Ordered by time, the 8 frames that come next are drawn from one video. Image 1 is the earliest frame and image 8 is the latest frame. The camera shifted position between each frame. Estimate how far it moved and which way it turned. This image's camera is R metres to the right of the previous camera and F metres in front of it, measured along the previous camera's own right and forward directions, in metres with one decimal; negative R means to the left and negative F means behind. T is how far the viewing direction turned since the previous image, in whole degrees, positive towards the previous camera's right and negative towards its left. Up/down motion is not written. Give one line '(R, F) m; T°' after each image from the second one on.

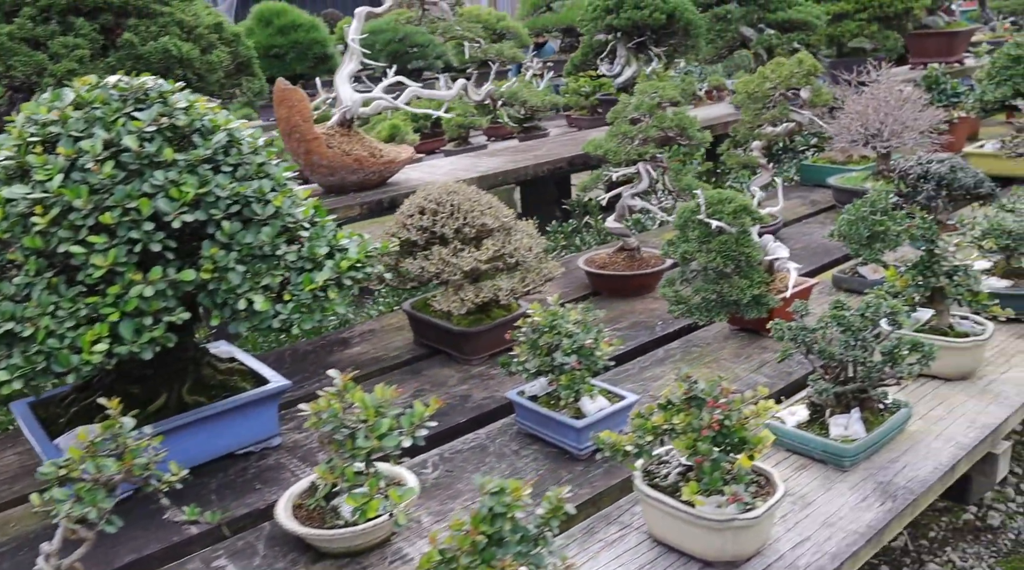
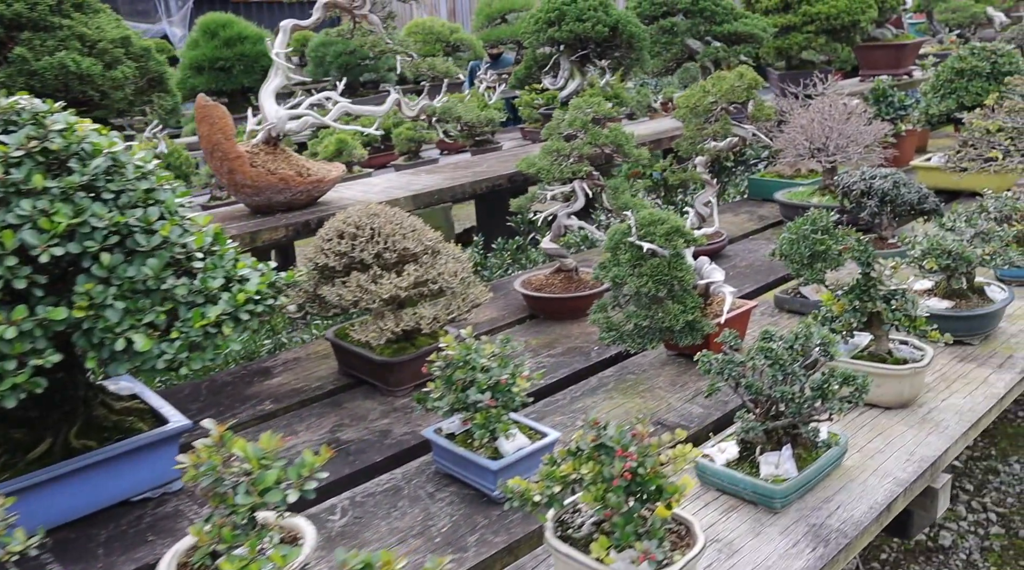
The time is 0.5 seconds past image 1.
(+0.1, +0.2) m; +2°
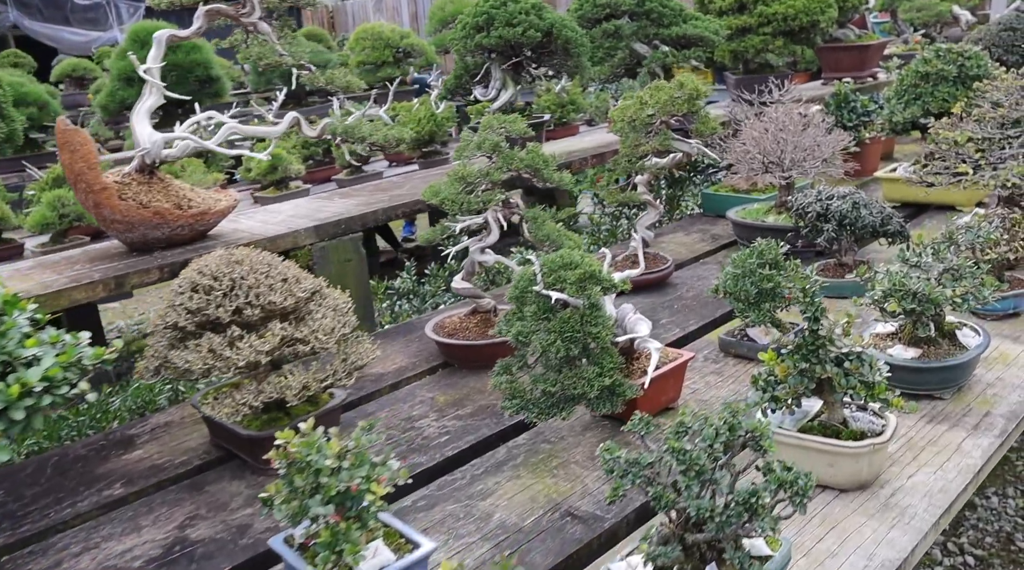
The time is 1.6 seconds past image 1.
(+0.3, +0.5) m; +1°
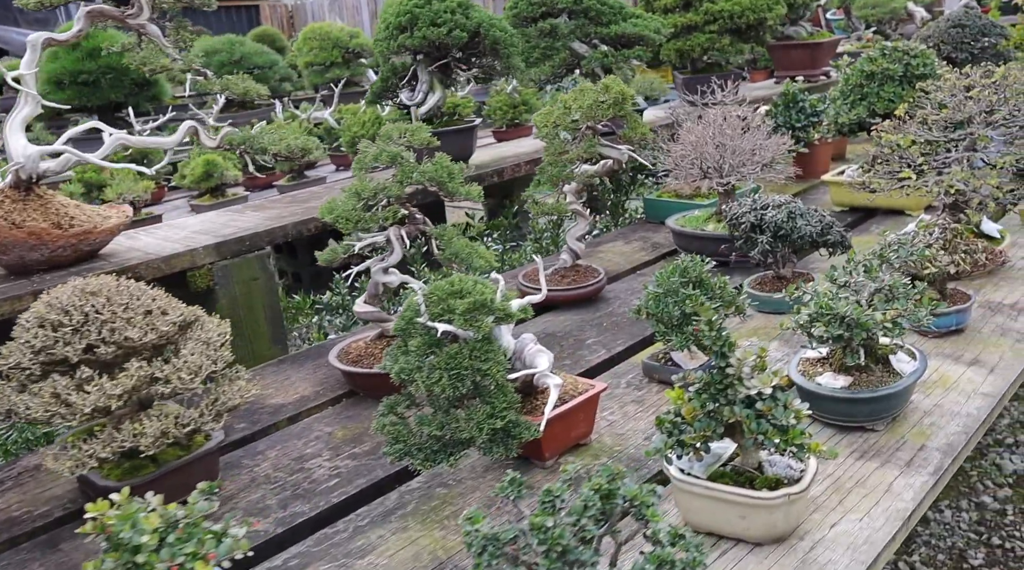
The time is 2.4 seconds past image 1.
(+0.2, +0.3) m; +2°
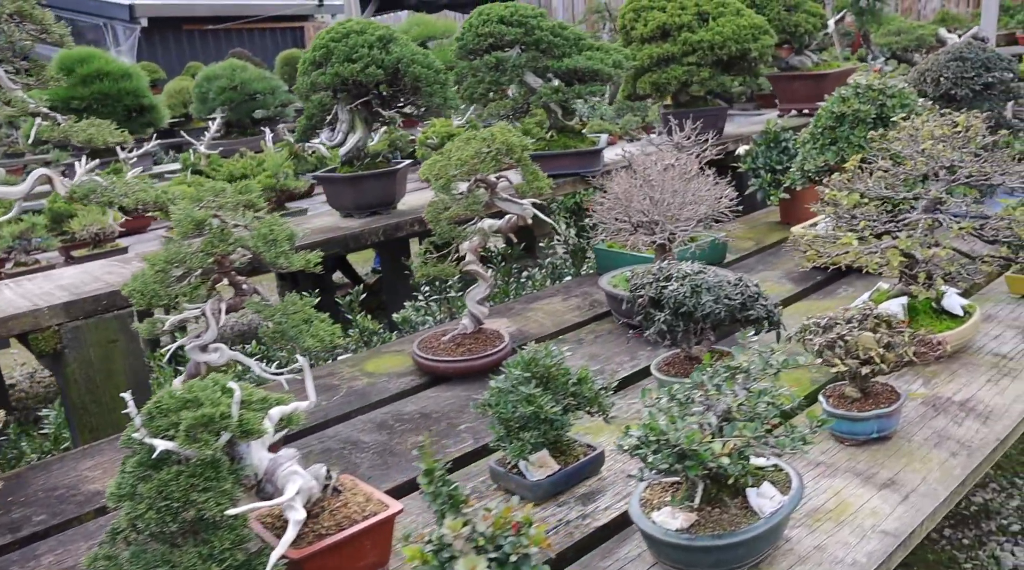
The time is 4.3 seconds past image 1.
(+0.6, +0.5) m; -4°
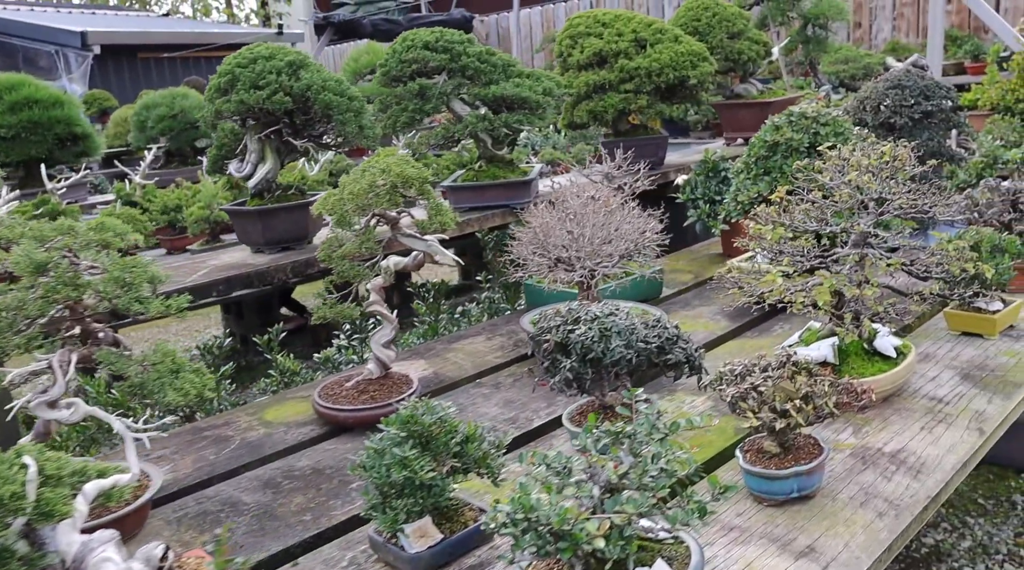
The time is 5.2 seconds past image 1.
(+0.2, +0.2) m; +2°
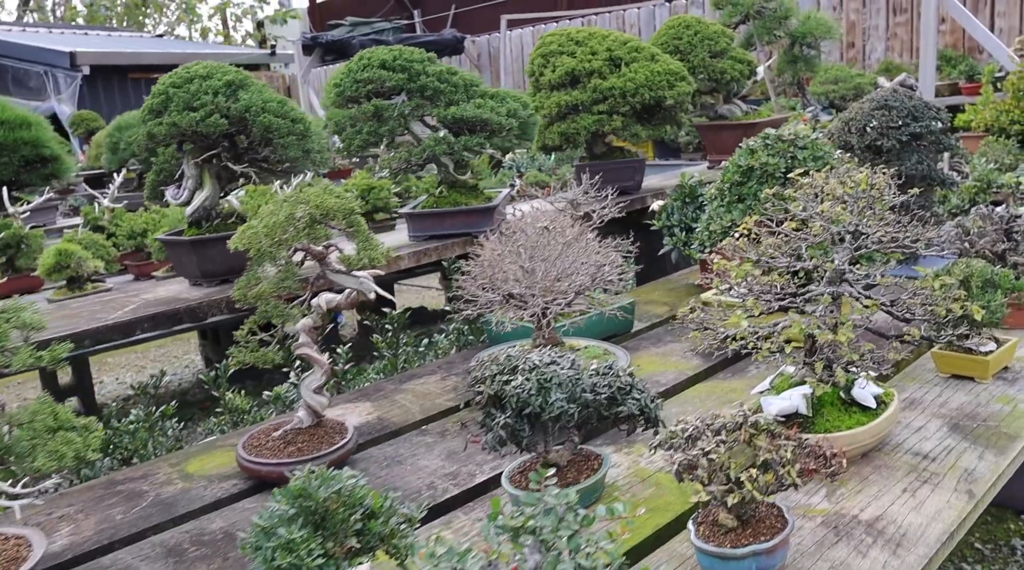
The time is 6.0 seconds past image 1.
(+0.2, +0.3) m; 0°
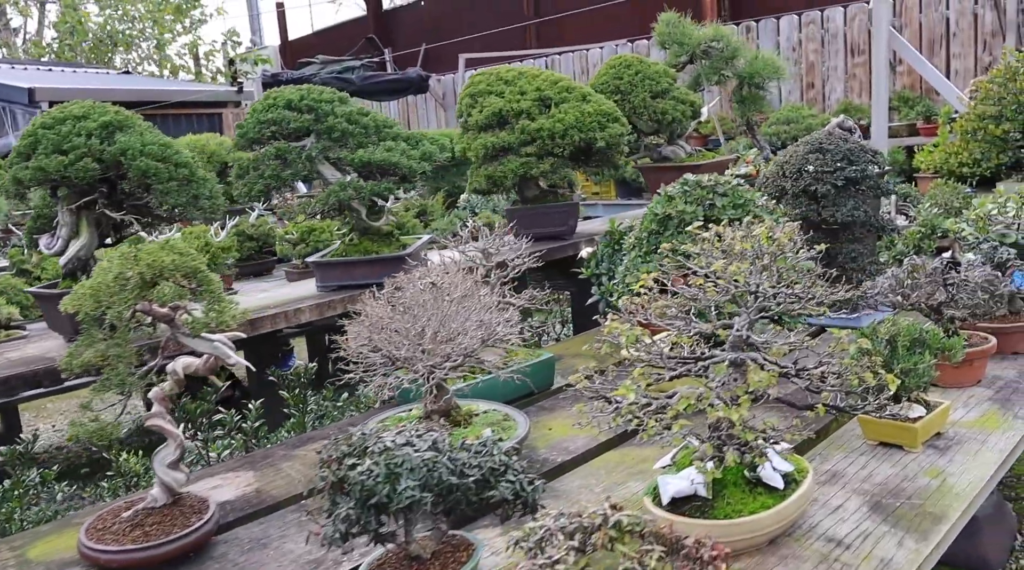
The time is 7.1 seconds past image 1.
(+0.3, +0.3) m; +1°
